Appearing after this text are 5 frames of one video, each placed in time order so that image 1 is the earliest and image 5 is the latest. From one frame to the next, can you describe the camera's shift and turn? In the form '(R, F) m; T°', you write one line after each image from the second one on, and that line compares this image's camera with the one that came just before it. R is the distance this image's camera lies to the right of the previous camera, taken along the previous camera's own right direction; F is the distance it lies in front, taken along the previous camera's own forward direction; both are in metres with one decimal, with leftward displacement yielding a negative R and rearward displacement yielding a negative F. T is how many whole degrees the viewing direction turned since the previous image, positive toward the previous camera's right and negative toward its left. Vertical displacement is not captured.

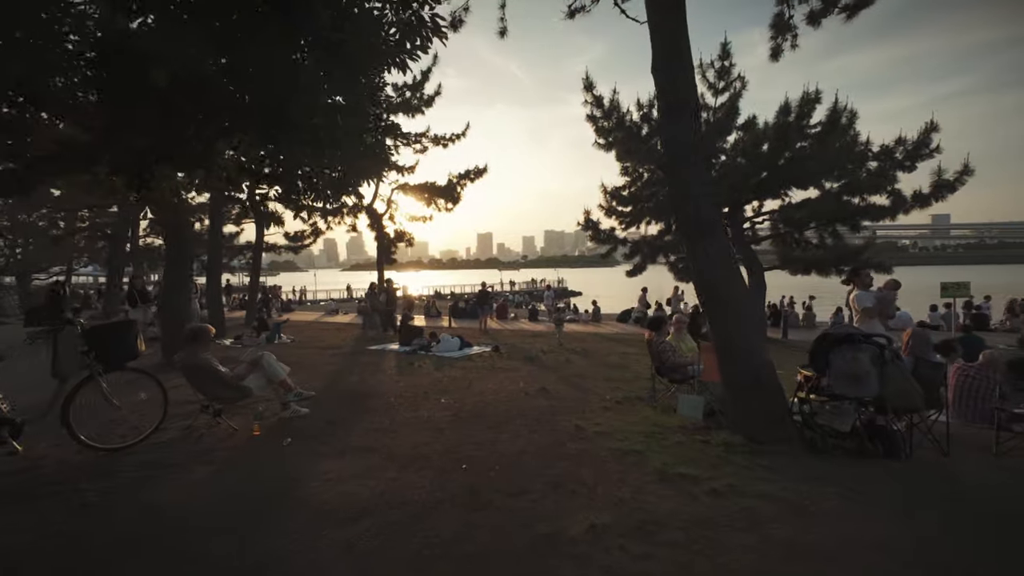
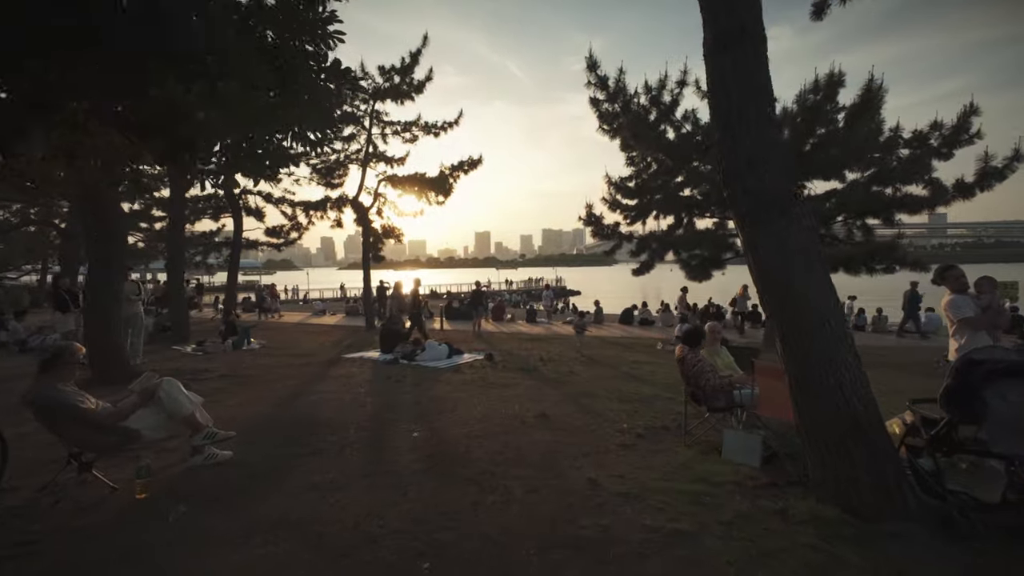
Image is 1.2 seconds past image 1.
(+0.1, +1.6) m; 0°
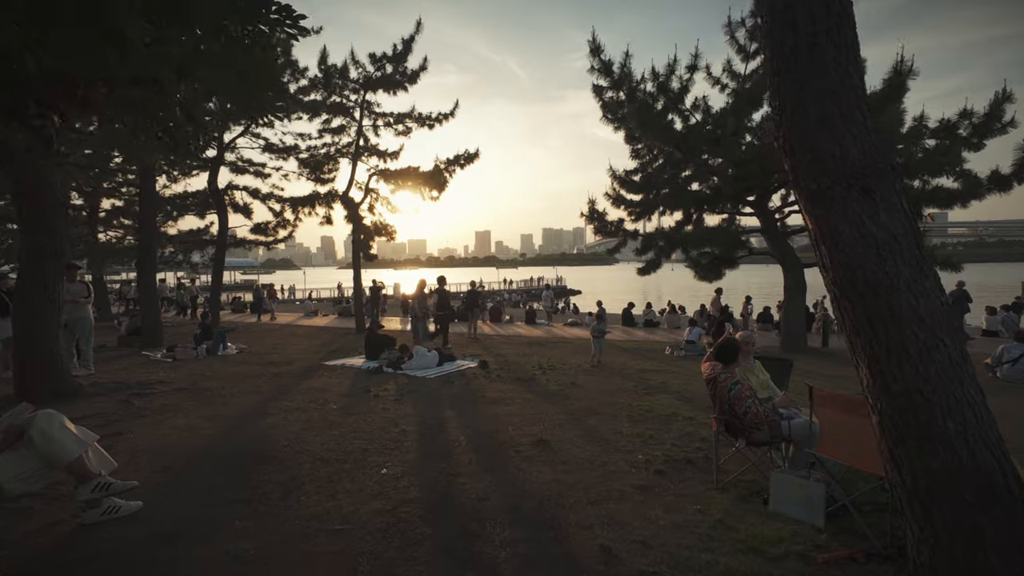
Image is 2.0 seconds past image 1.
(+0.1, +1.1) m; 0°
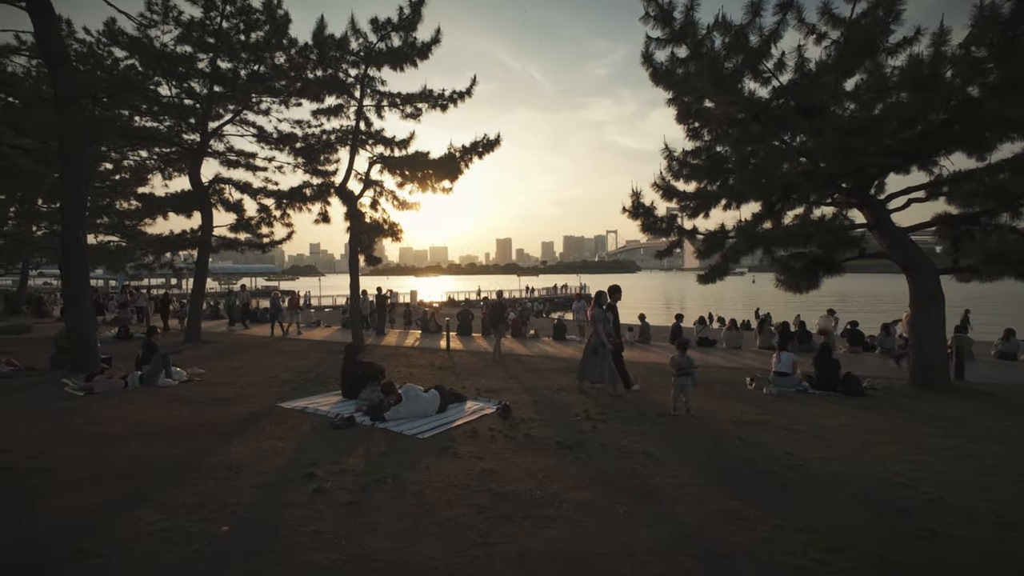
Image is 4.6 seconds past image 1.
(-0.2, +3.4) m; -2°
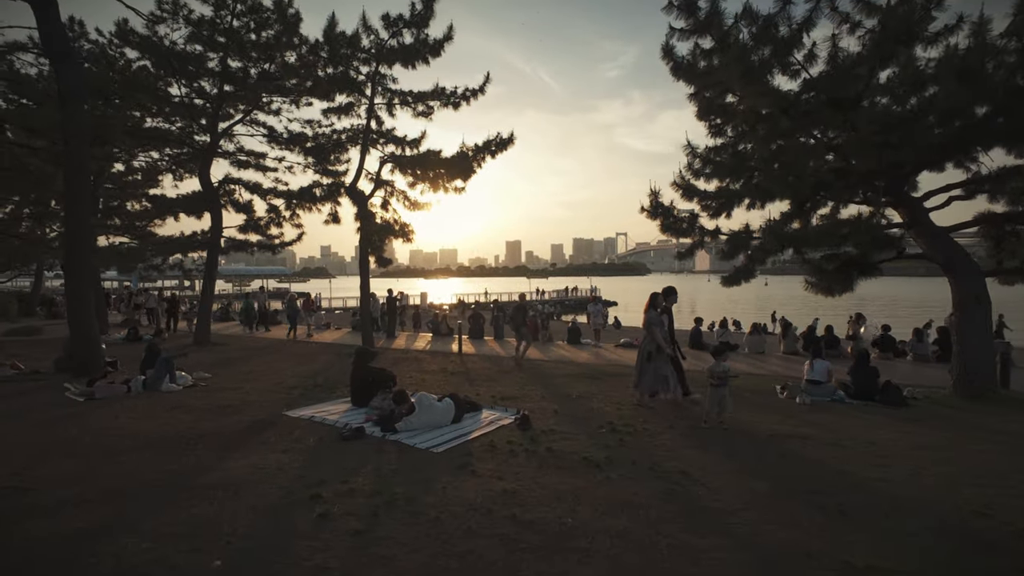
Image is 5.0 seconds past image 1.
(-0.2, +0.5) m; -1°
